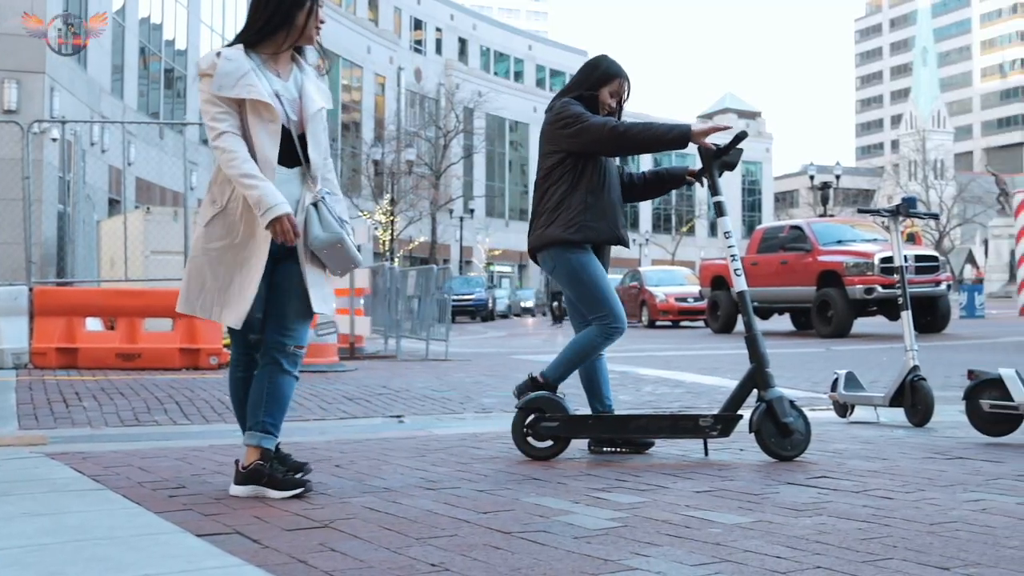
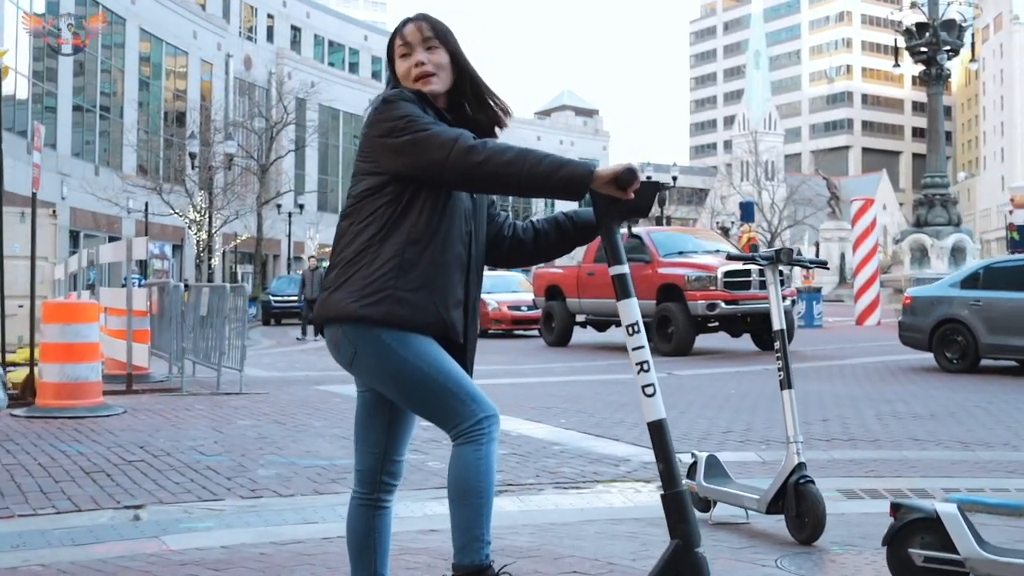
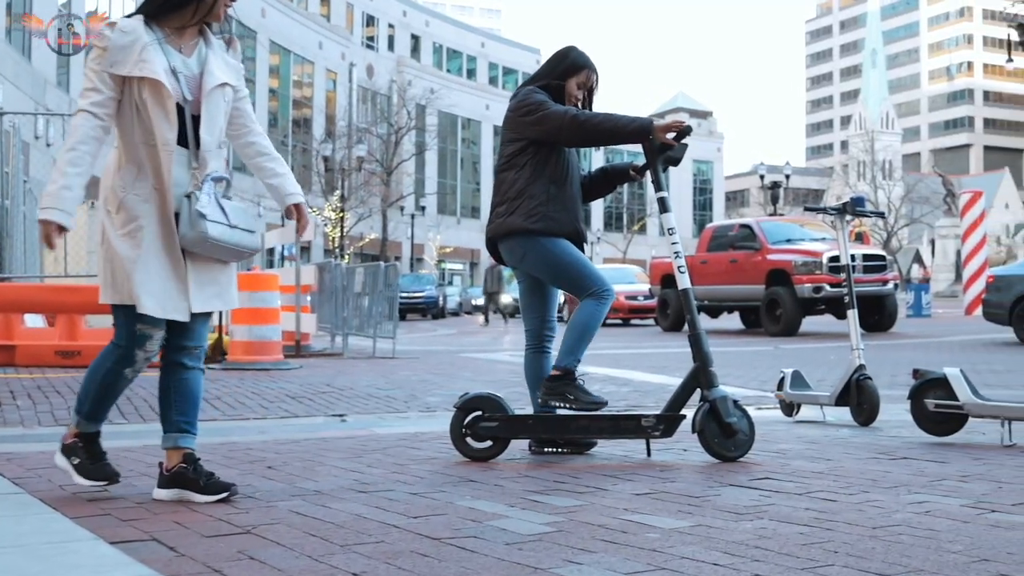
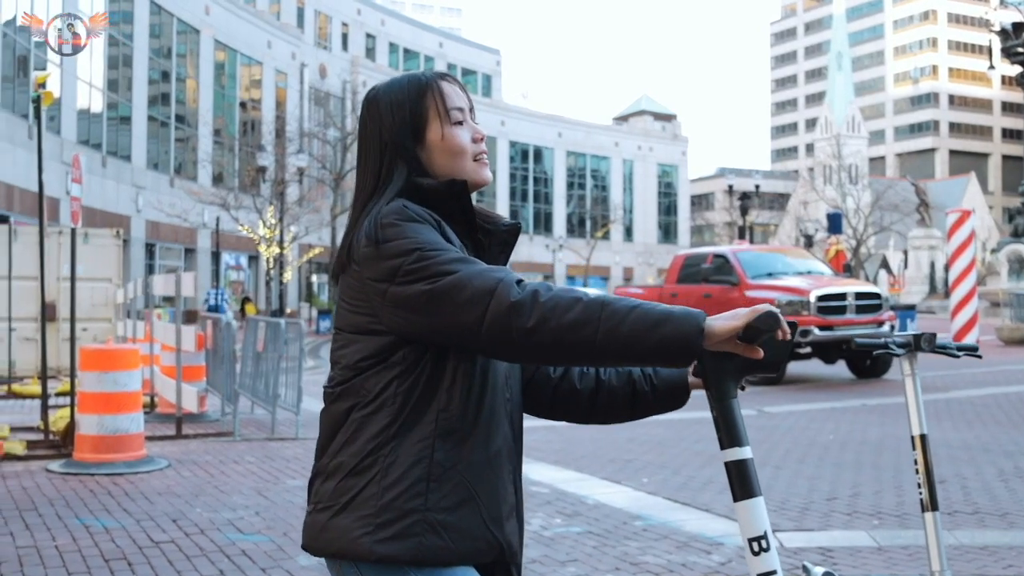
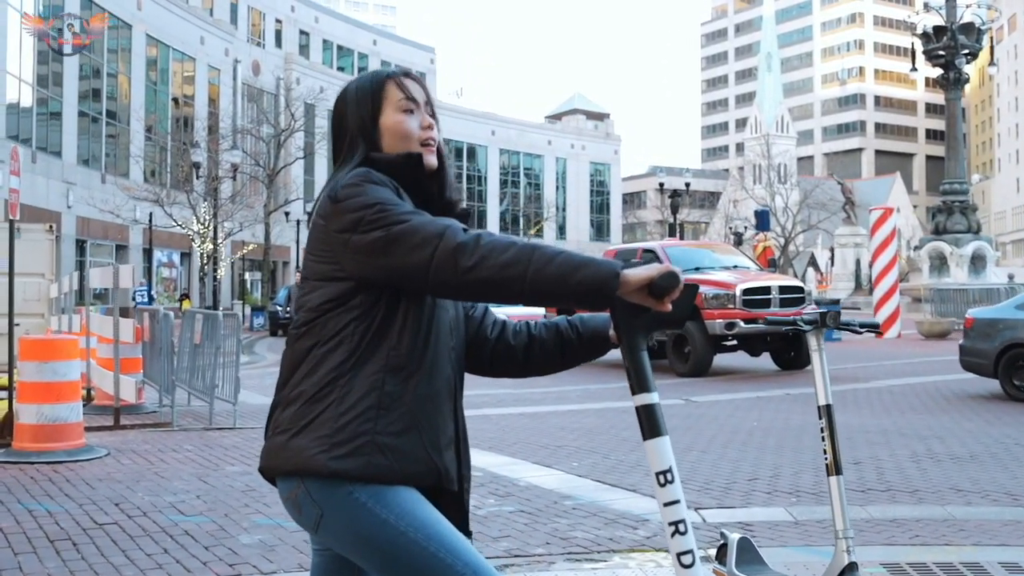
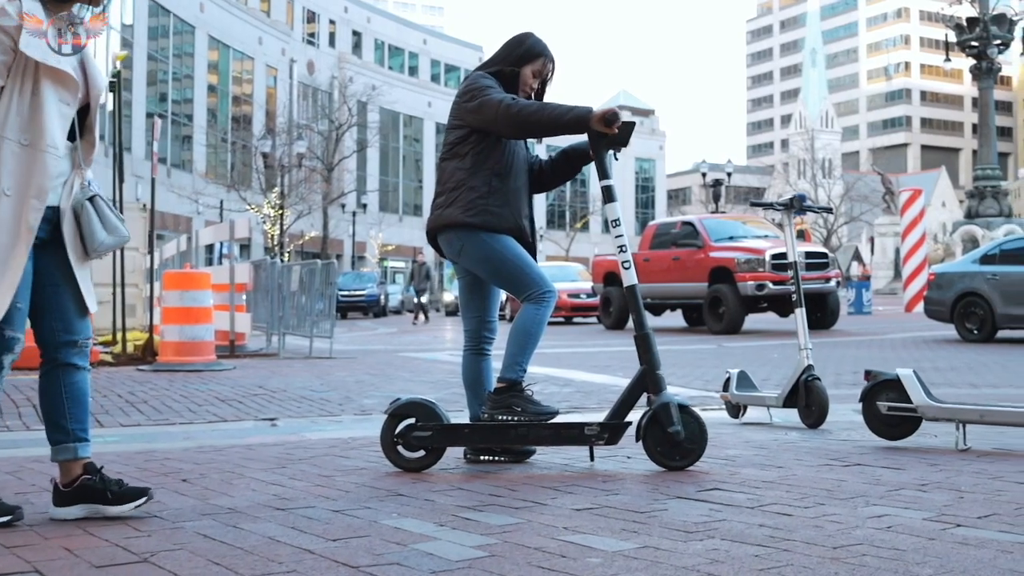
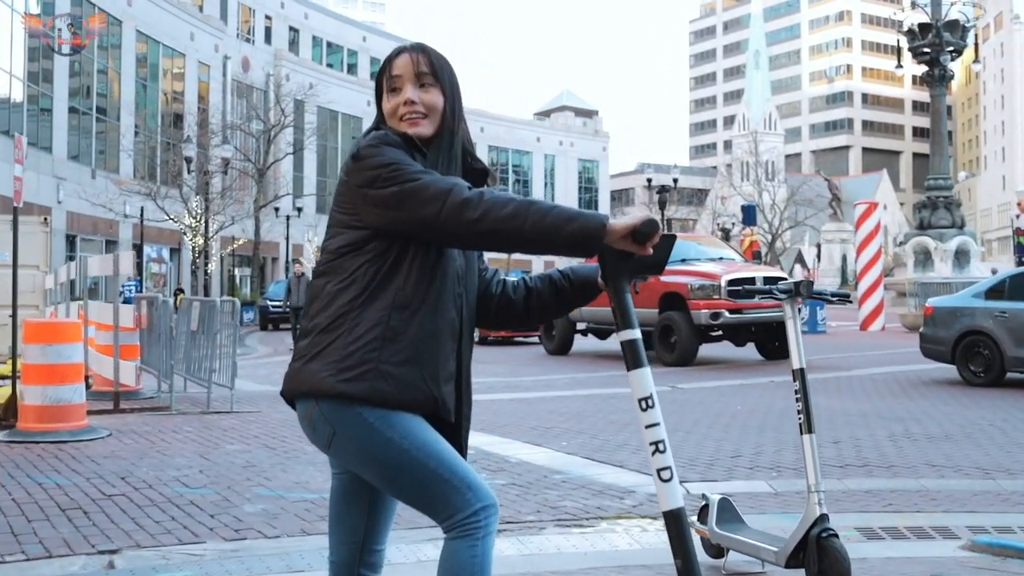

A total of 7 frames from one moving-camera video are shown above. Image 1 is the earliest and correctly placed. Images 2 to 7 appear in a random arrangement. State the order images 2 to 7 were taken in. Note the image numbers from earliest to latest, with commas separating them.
3, 6, 2, 7, 5, 4
